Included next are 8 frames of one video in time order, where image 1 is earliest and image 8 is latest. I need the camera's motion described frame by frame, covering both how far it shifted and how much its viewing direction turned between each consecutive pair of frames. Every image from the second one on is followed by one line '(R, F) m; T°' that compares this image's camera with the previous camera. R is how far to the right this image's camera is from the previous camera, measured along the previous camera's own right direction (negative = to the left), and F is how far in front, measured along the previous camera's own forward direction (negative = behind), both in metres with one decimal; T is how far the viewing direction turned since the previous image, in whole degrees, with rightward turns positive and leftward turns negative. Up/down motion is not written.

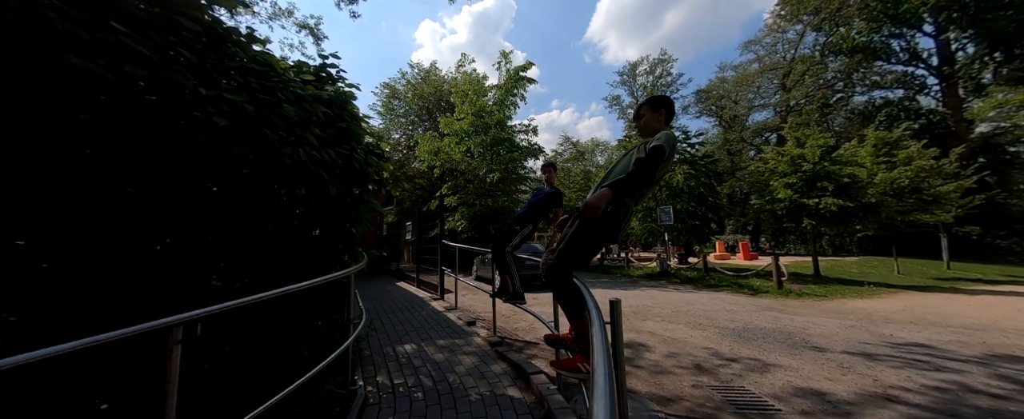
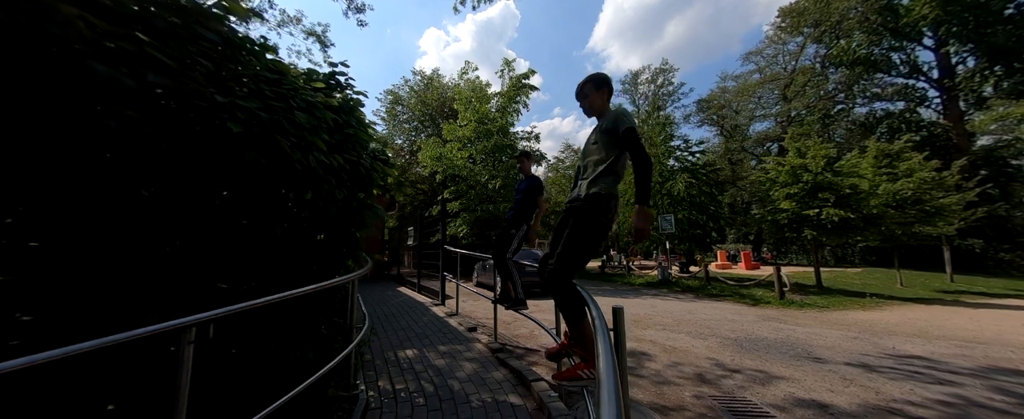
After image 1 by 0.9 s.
(0.0, 0.0) m; 0°
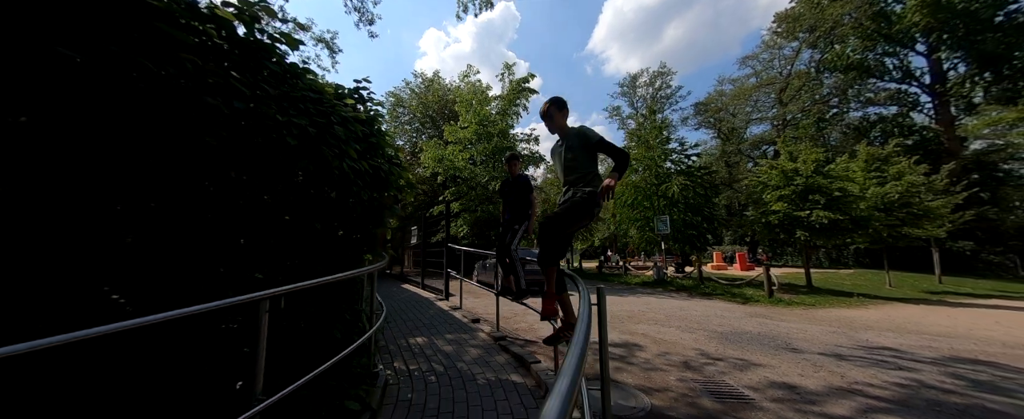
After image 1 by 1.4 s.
(0.0, -0.4) m; 0°
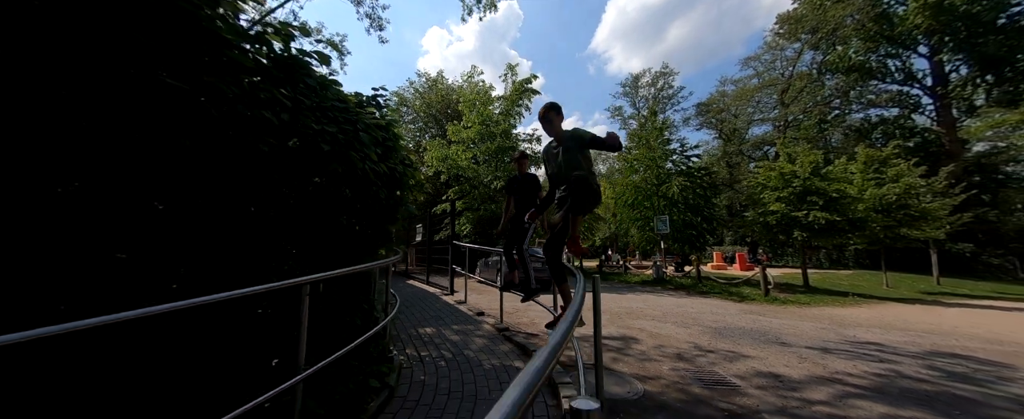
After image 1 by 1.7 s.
(0.0, -0.3) m; 0°
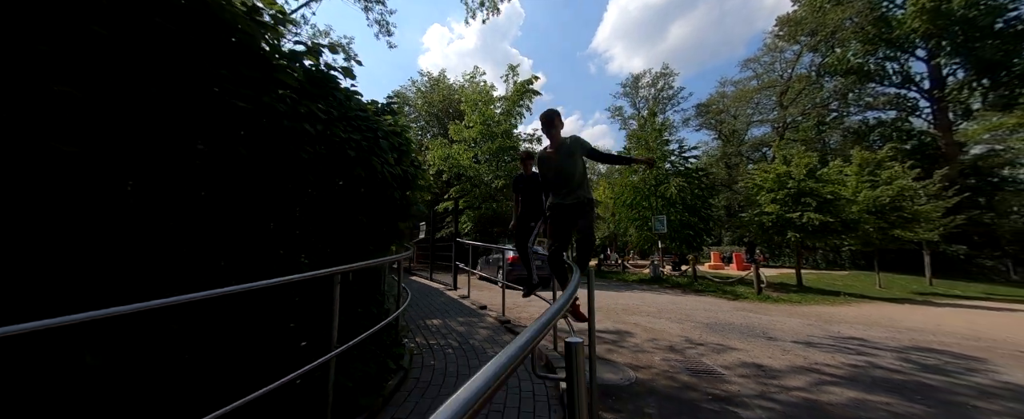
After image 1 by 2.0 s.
(0.0, -0.3) m; 0°
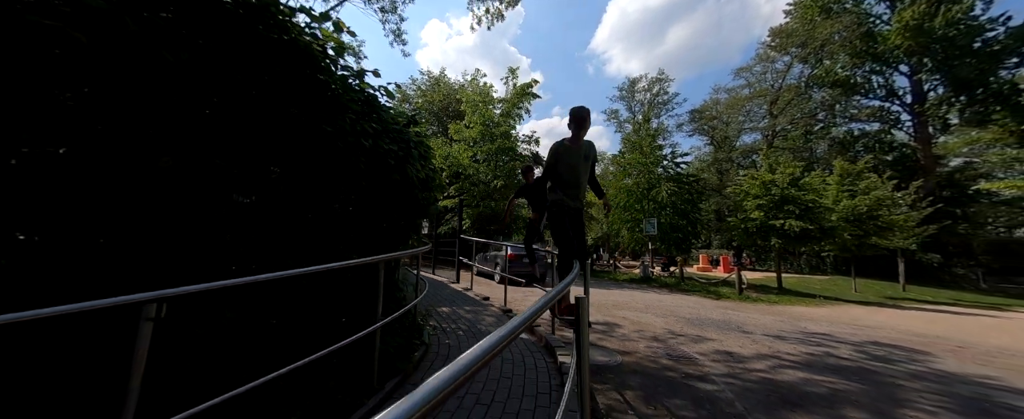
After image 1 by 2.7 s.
(-0.2, -0.6) m; +1°
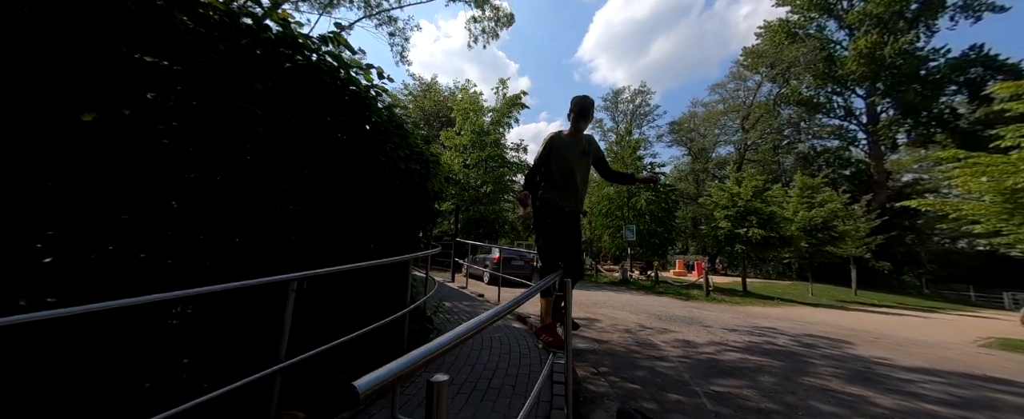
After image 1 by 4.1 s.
(-0.2, -0.8) m; +3°
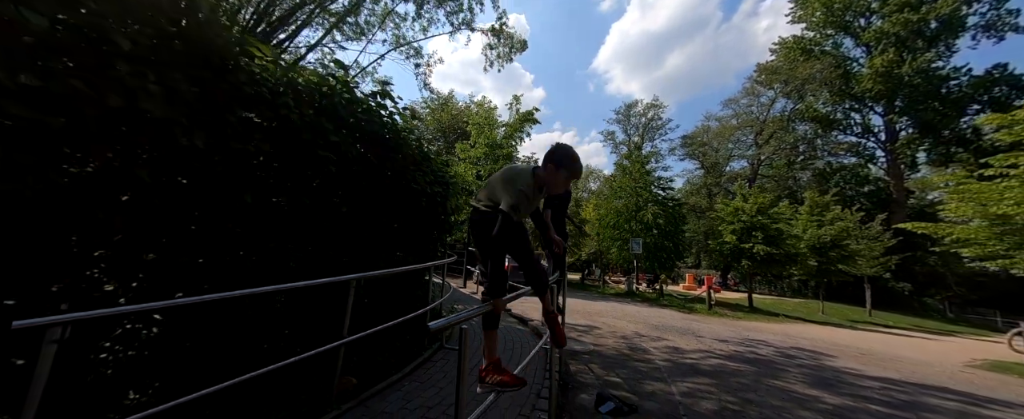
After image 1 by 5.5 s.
(+0.1, -0.8) m; -2°
